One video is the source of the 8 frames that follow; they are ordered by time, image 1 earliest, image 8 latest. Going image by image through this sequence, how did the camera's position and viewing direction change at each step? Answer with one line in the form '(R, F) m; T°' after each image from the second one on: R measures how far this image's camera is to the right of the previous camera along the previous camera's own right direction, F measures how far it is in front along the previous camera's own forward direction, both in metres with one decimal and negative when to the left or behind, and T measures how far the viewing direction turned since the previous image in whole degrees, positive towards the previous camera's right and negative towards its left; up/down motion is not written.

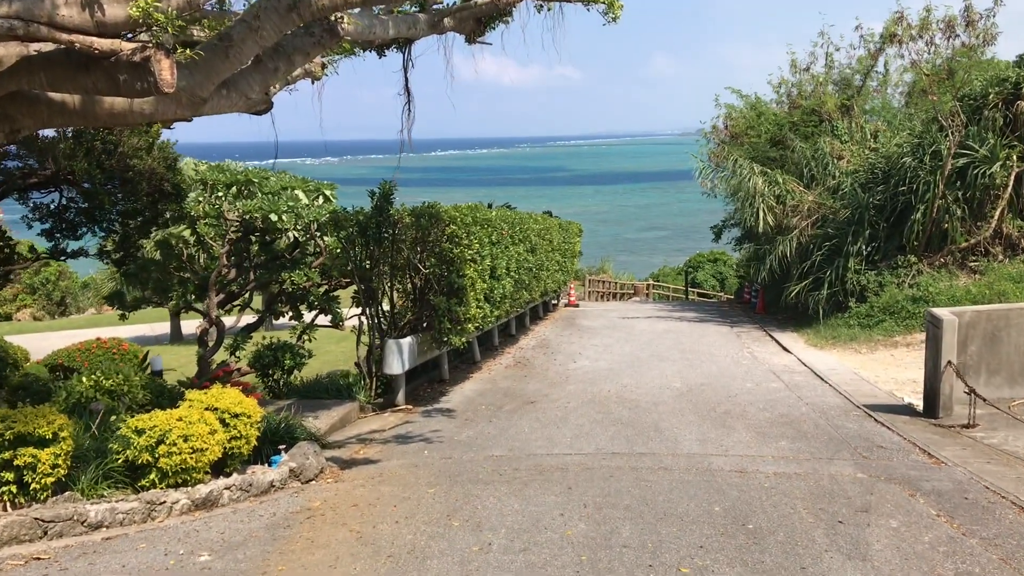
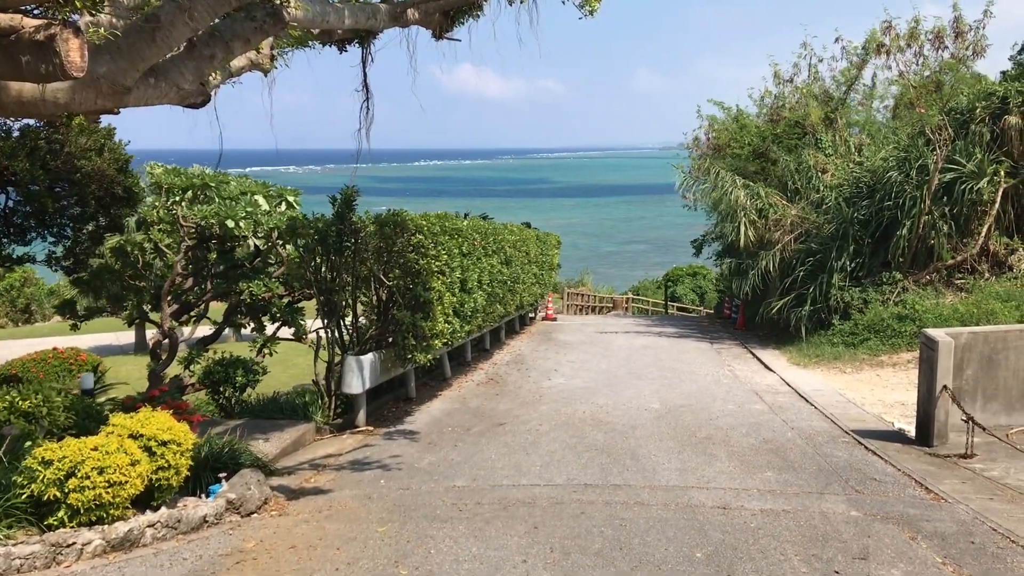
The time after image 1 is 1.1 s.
(+0.1, +0.5) m; +1°
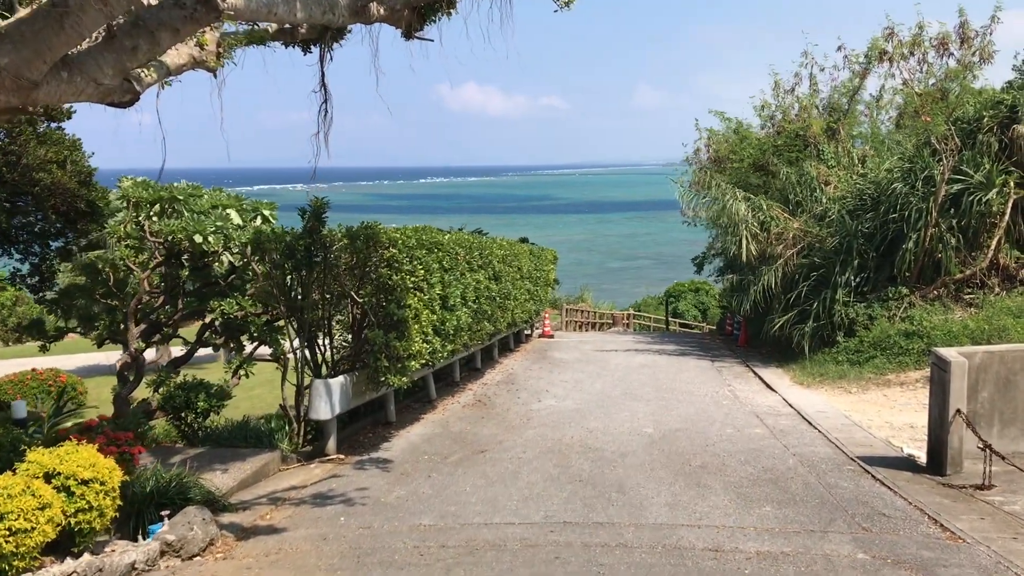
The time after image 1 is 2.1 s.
(+0.2, +0.5) m; 0°
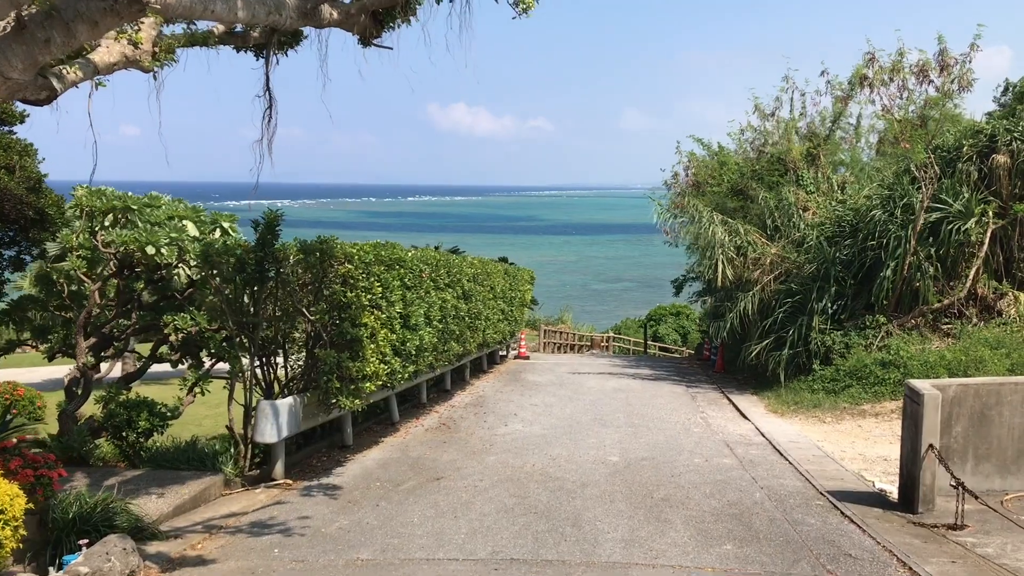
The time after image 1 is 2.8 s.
(+0.2, +0.3) m; +1°
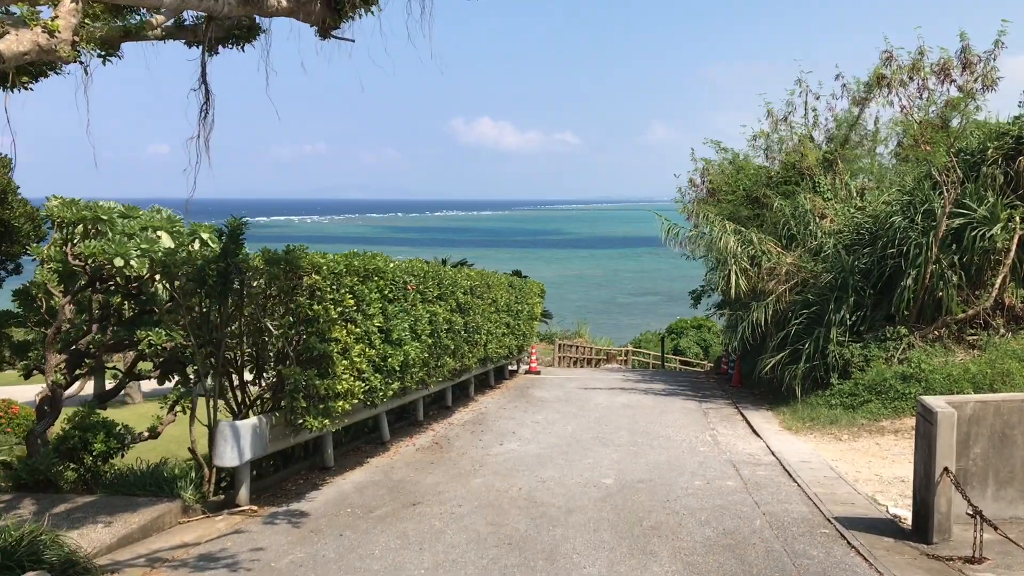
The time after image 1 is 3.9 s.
(+0.4, +0.4) m; -2°
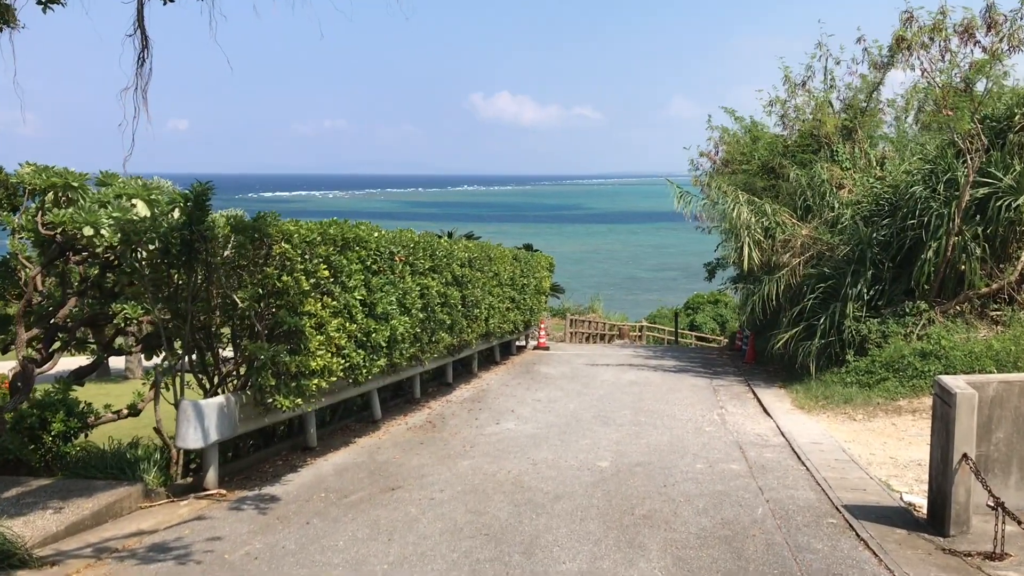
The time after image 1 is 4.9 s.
(+0.3, +0.5) m; -1°
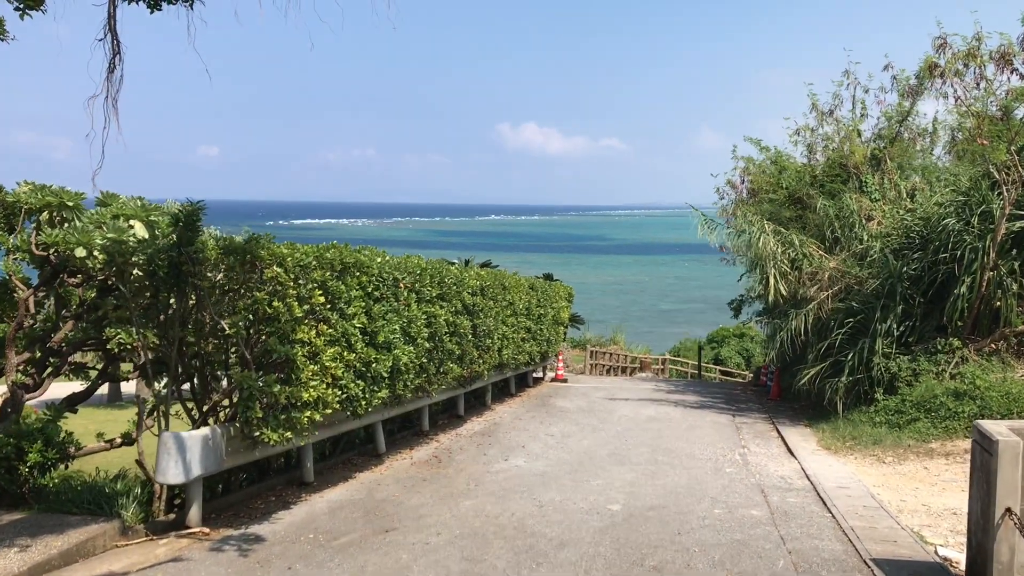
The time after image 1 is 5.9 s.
(+0.1, +0.3) m; -2°
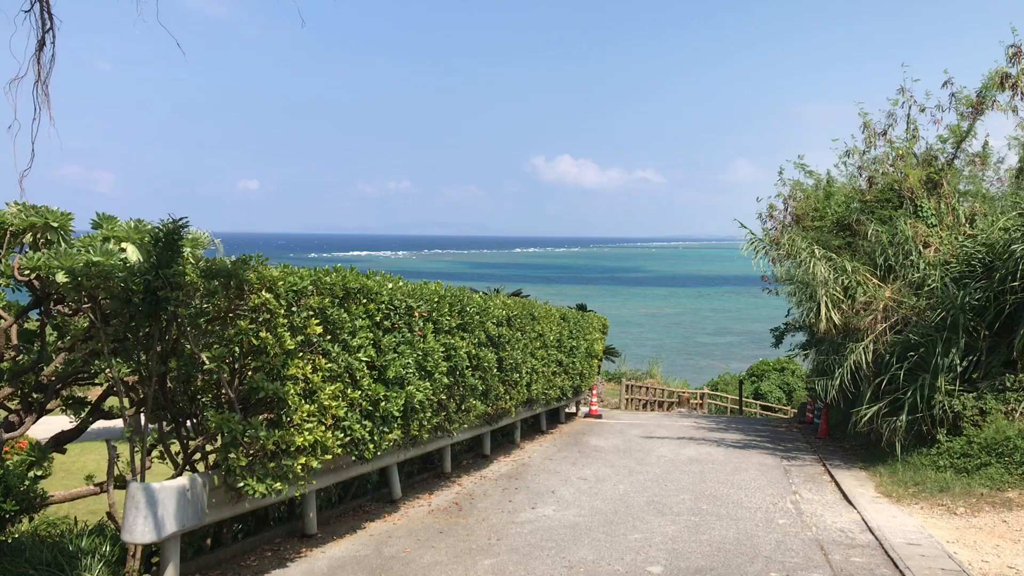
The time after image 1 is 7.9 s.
(+0.1, +0.8) m; -2°
